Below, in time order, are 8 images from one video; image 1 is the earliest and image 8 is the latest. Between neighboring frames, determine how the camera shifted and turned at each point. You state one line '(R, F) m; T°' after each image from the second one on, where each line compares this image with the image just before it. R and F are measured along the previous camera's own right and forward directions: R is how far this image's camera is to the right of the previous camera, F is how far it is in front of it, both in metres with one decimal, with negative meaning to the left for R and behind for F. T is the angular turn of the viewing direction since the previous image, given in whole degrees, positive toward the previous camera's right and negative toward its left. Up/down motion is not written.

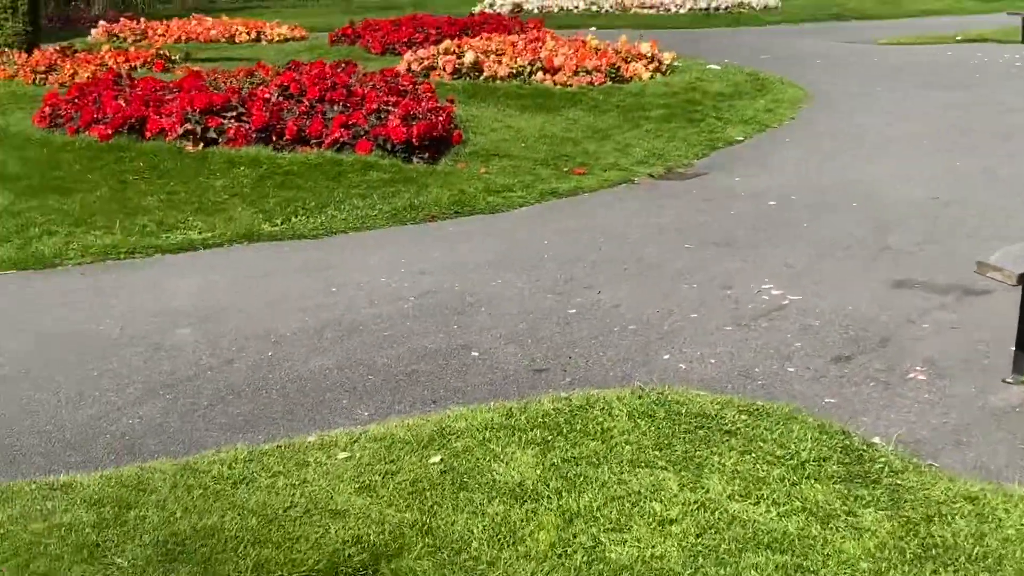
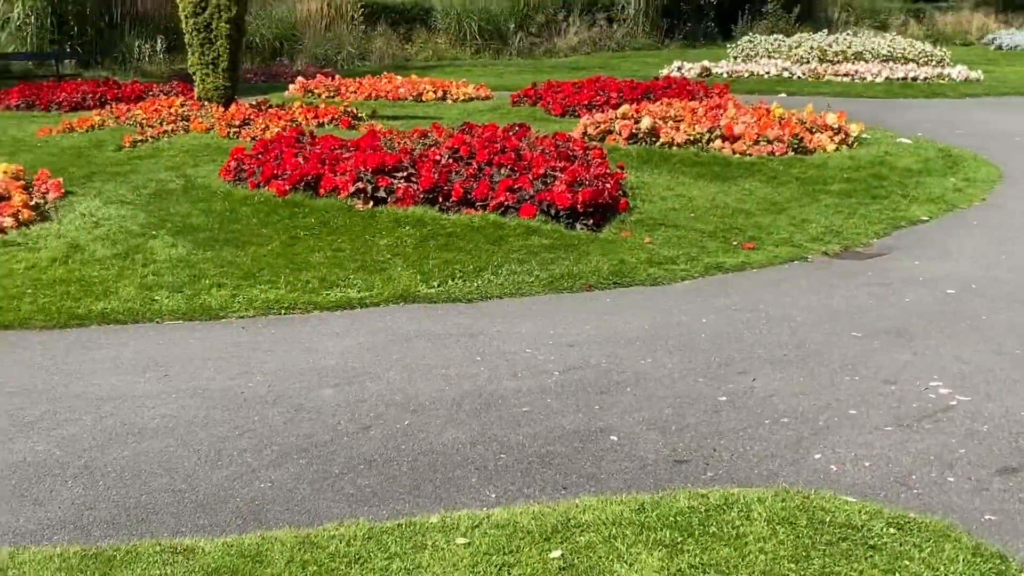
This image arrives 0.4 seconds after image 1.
(+0.1, +0.1) m; -9°
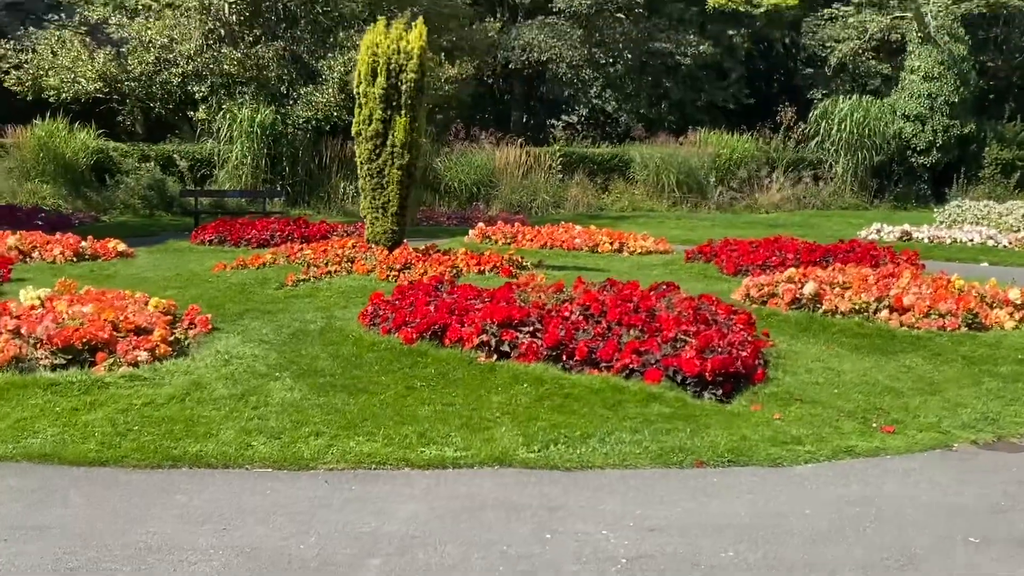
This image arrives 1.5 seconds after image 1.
(+0.4, +0.2) m; -10°
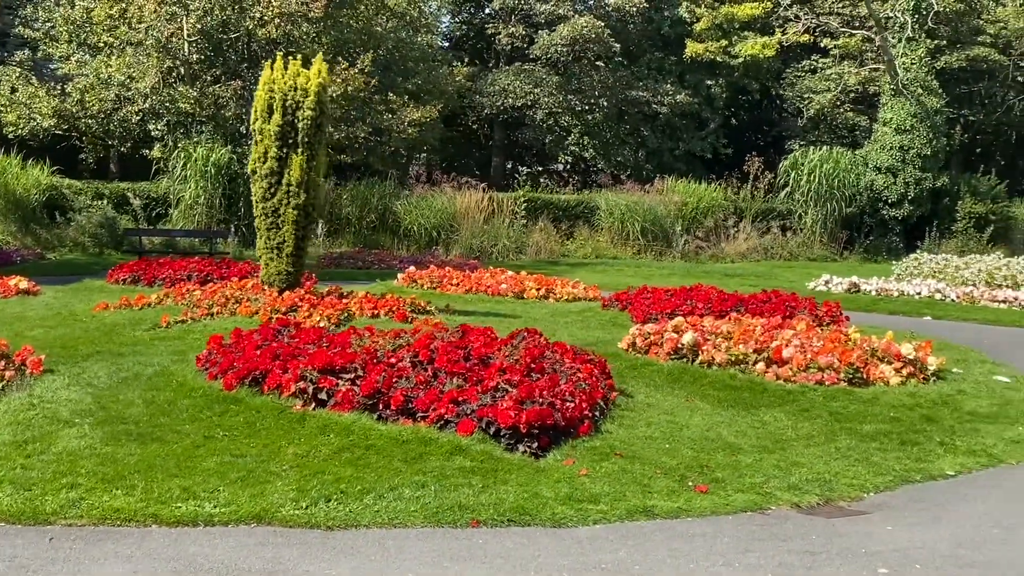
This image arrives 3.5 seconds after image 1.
(+1.0, +0.3) m; 0°
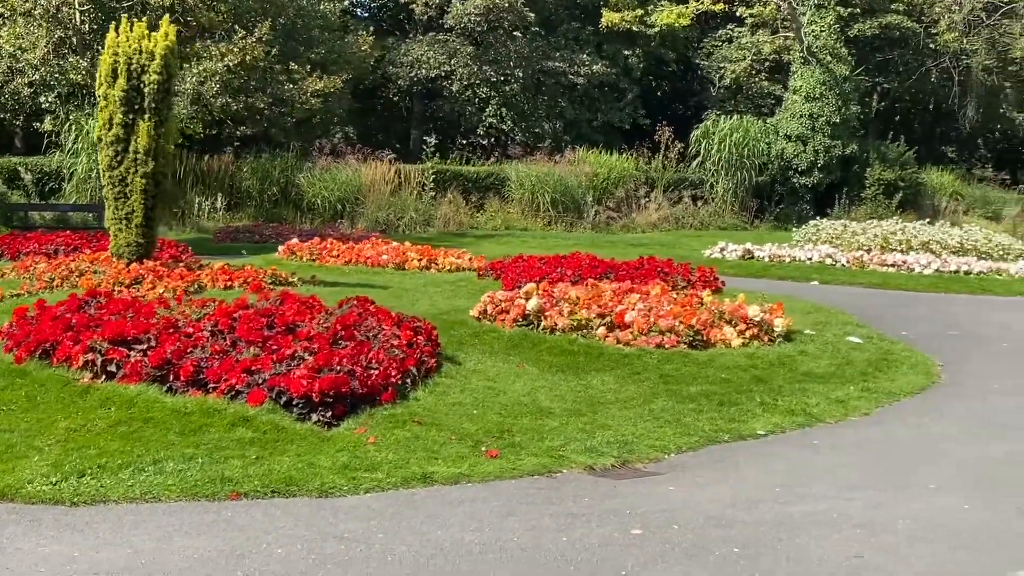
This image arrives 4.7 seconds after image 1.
(+0.7, +0.2) m; +3°
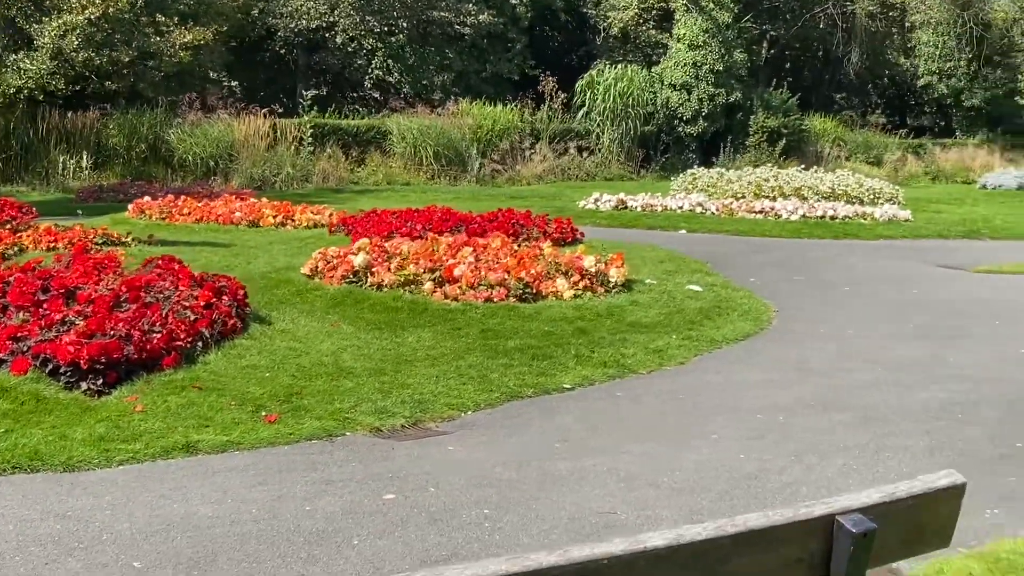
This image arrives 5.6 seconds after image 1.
(+0.6, +0.2) m; +4°
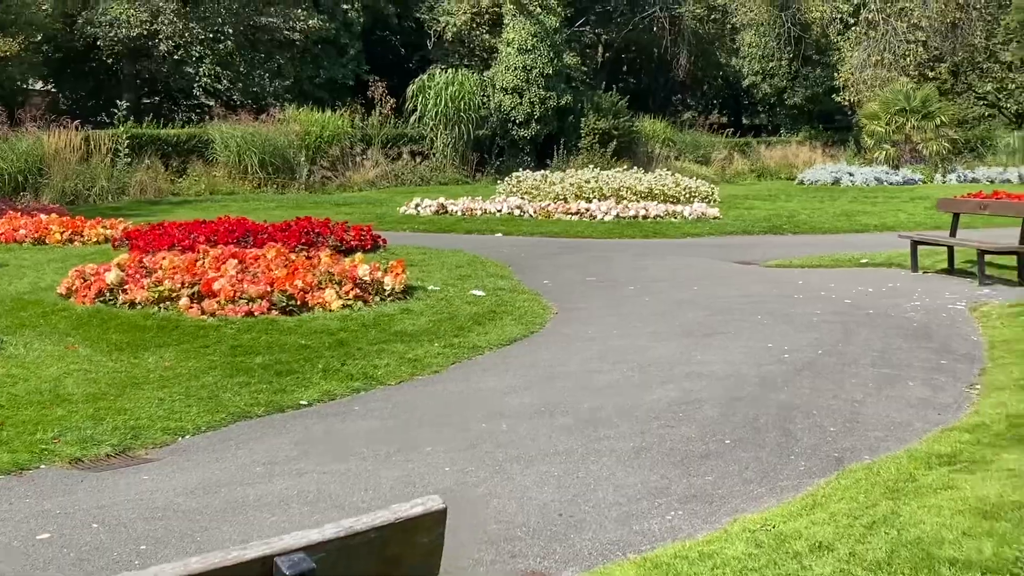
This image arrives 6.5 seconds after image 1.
(+0.7, +0.1) m; +6°
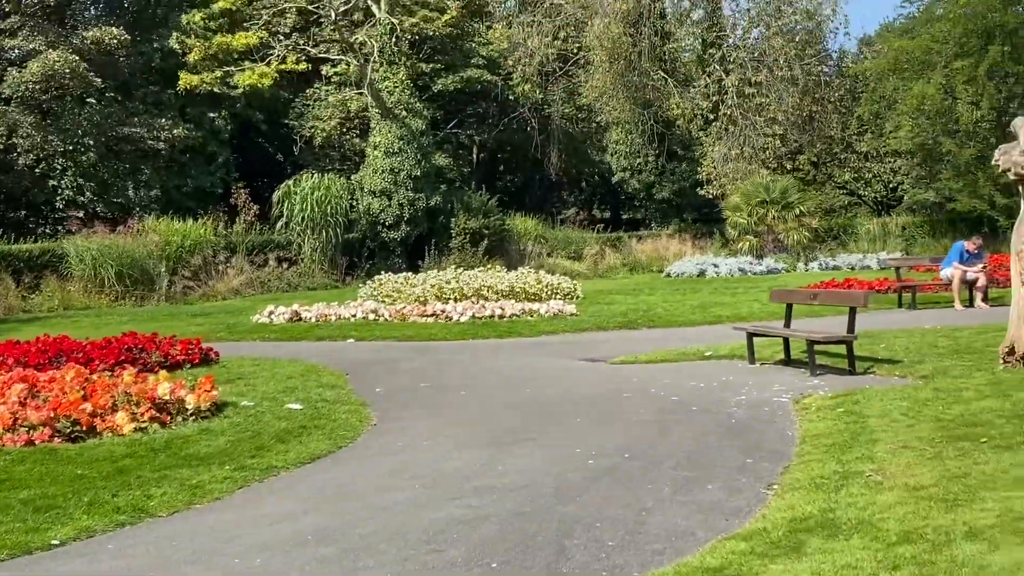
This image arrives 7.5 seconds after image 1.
(+0.6, +0.2) m; +5°
